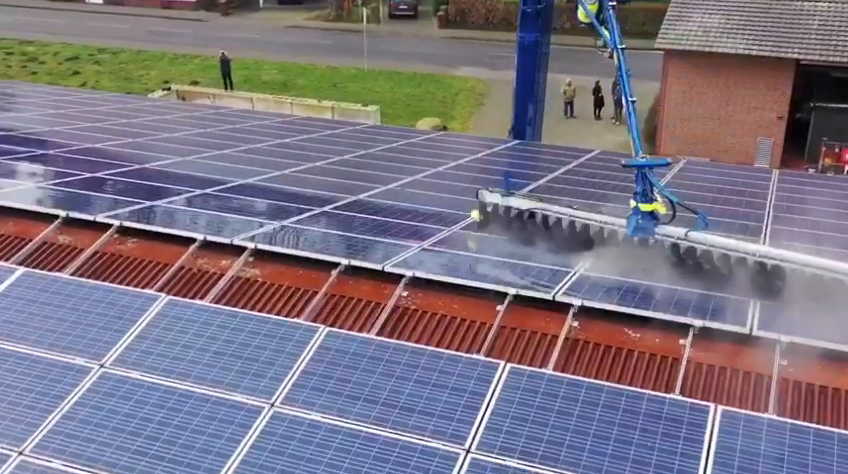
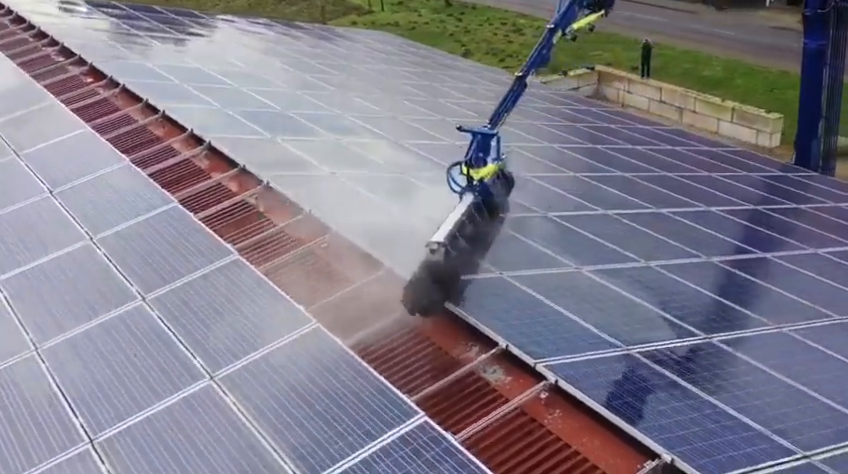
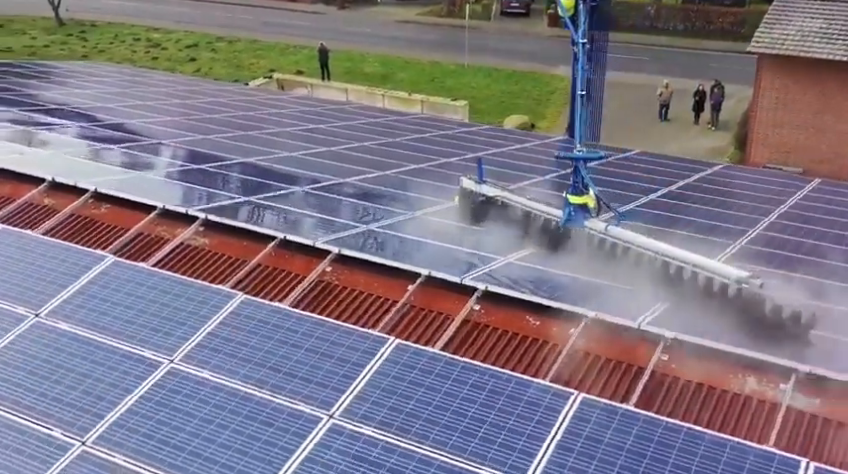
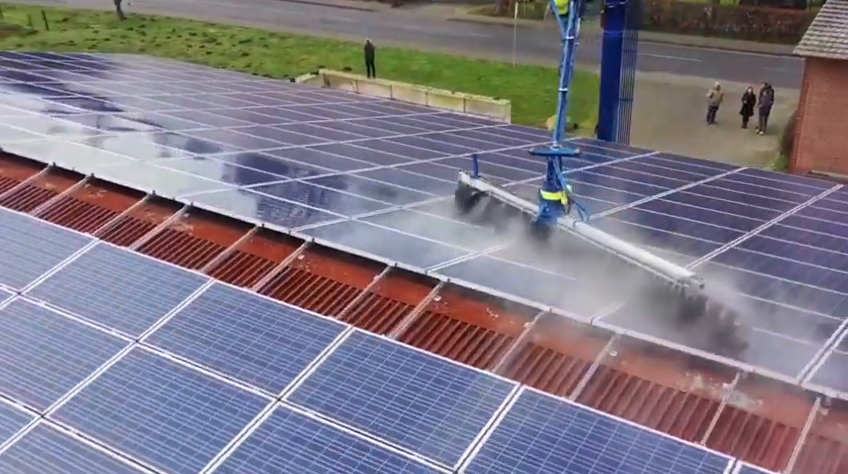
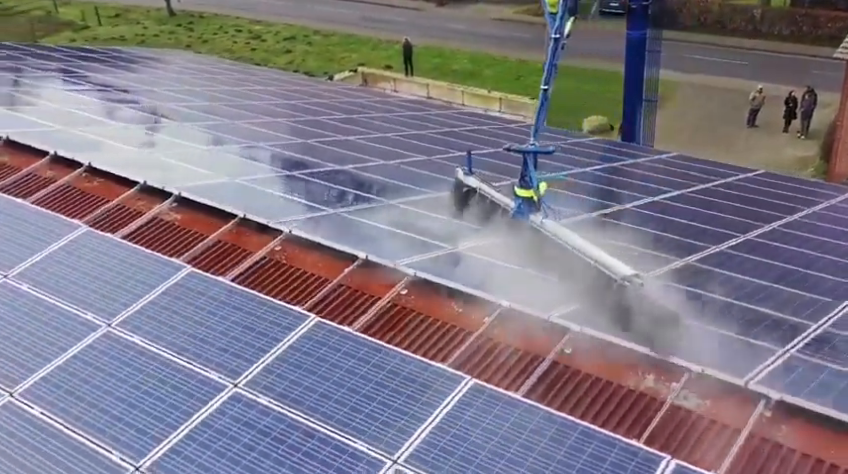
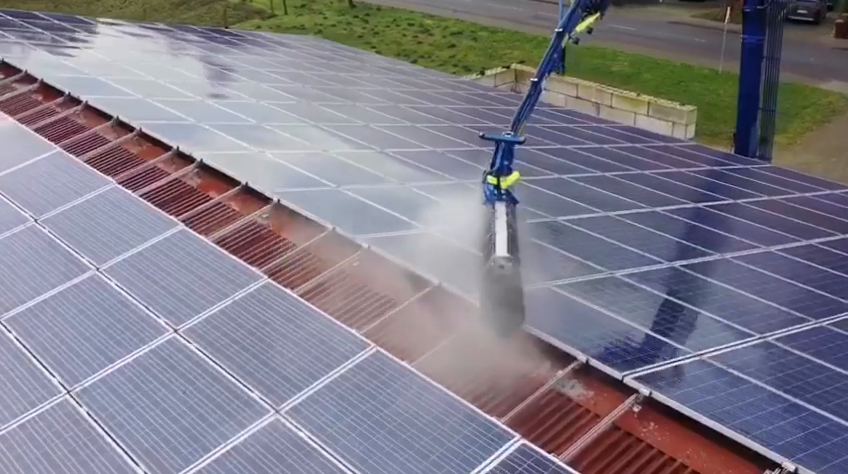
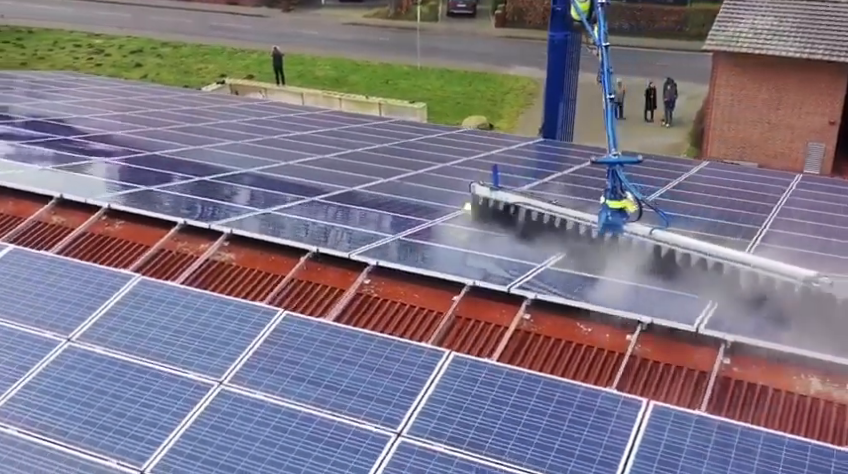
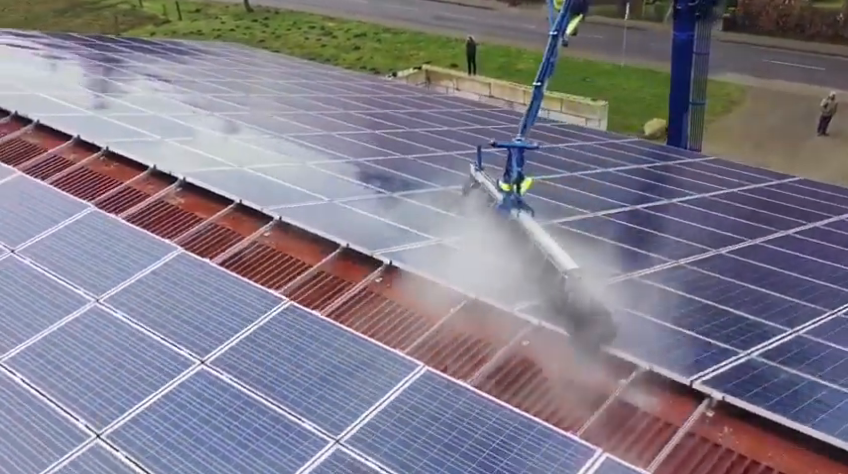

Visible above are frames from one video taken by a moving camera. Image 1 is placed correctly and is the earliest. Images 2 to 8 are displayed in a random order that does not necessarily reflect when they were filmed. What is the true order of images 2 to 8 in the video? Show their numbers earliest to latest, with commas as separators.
7, 3, 4, 5, 8, 6, 2
